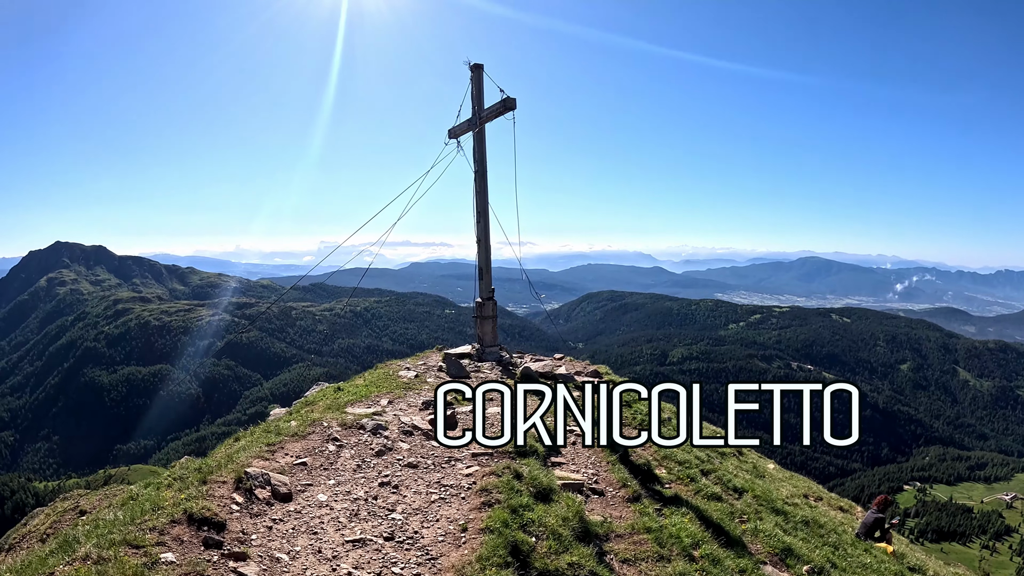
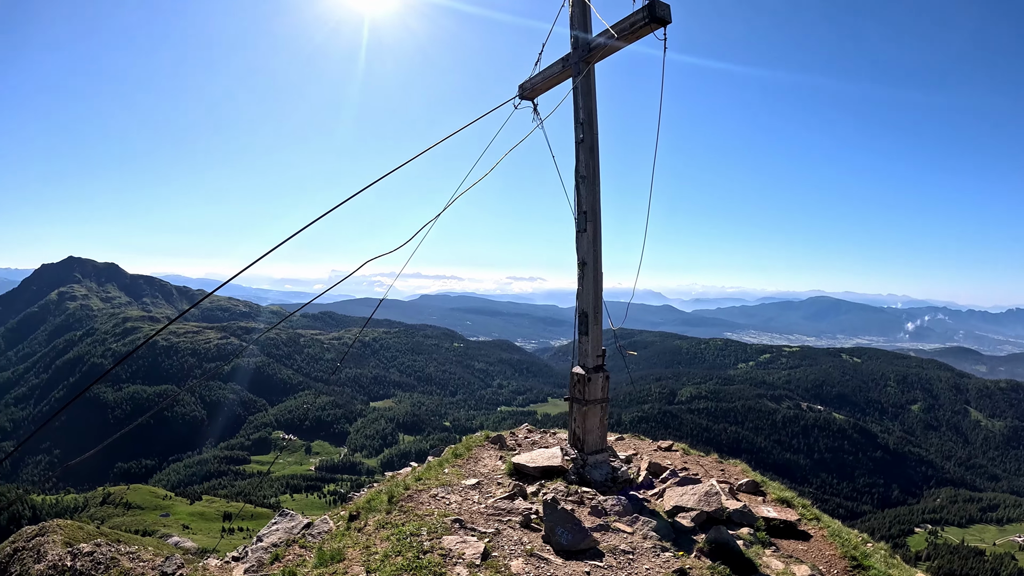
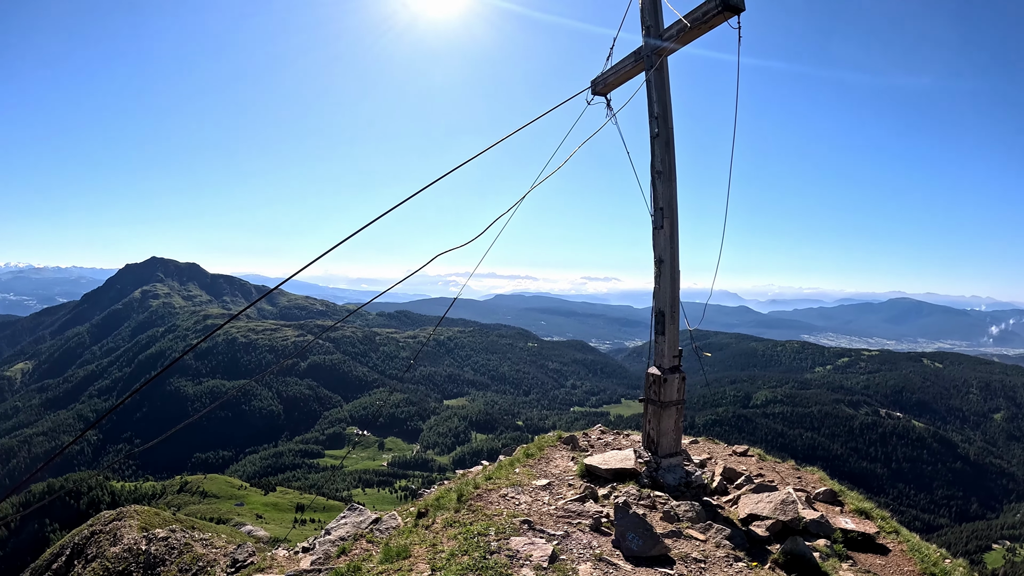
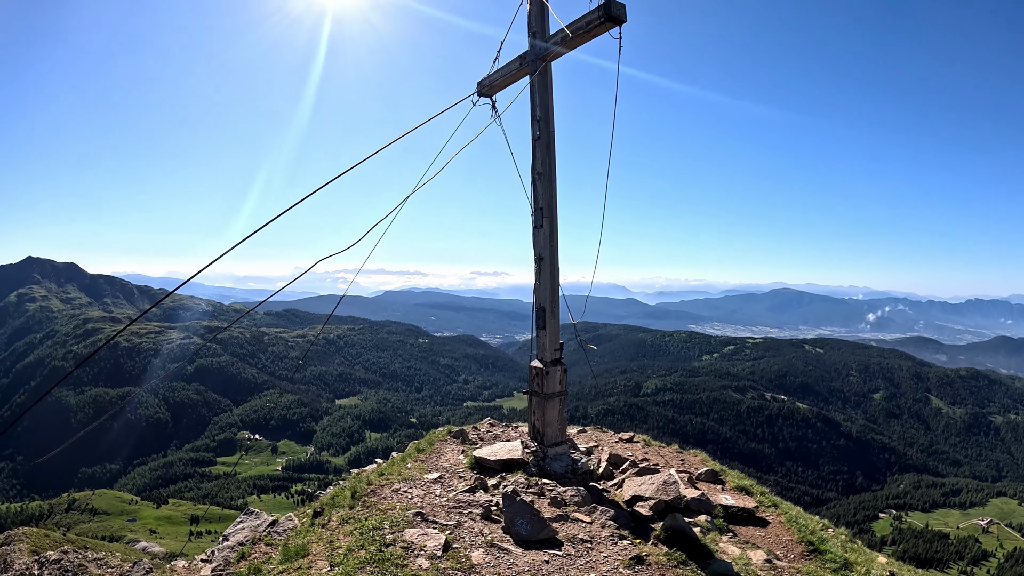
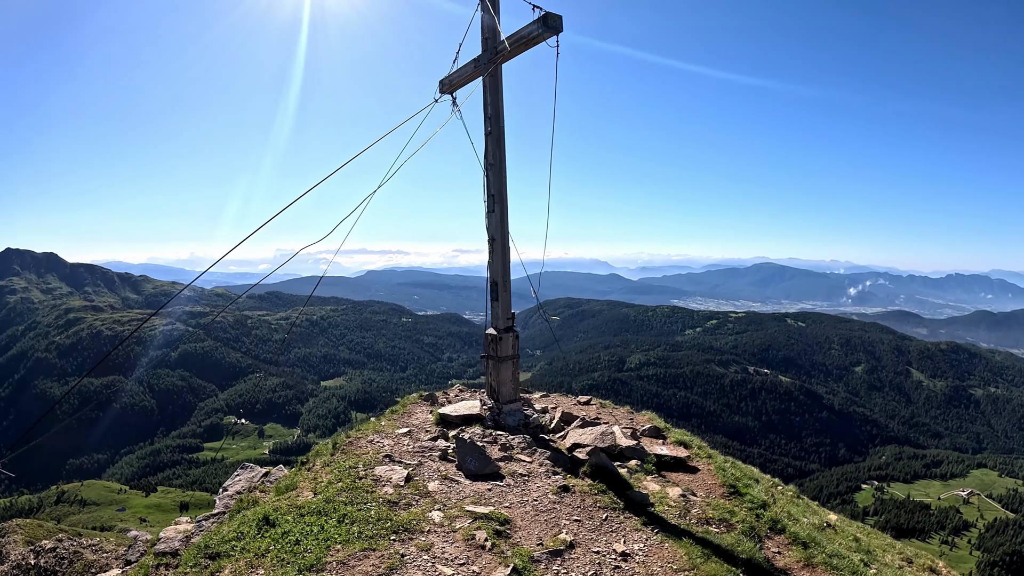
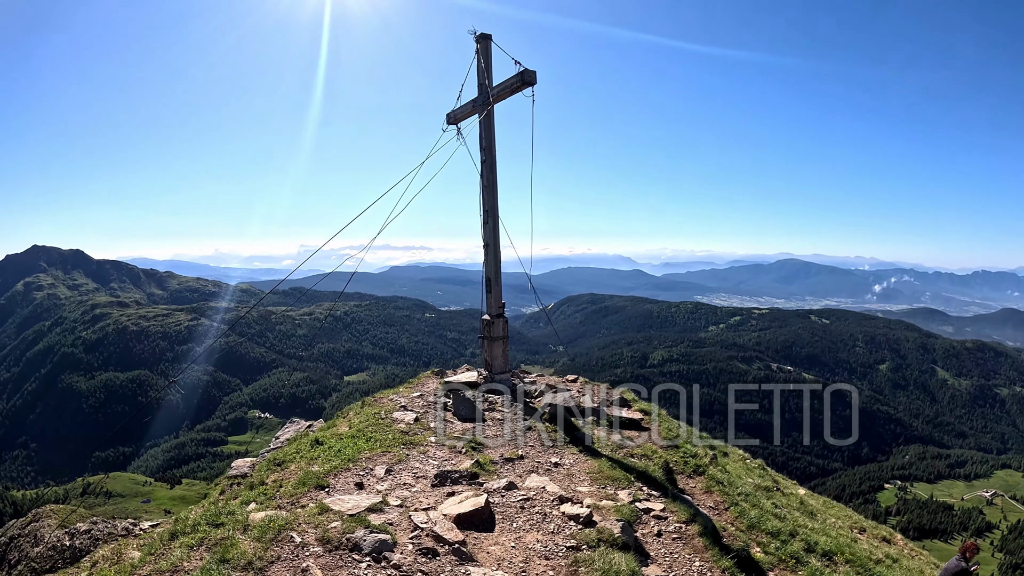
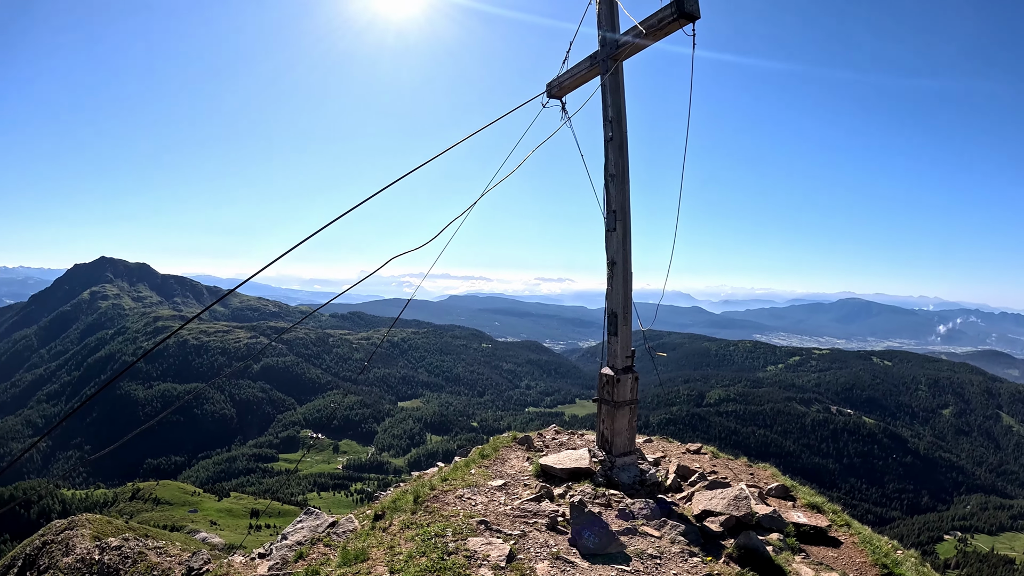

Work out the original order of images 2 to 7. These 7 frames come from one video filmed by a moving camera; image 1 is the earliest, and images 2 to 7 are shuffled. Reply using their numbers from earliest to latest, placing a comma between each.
6, 5, 4, 2, 7, 3
